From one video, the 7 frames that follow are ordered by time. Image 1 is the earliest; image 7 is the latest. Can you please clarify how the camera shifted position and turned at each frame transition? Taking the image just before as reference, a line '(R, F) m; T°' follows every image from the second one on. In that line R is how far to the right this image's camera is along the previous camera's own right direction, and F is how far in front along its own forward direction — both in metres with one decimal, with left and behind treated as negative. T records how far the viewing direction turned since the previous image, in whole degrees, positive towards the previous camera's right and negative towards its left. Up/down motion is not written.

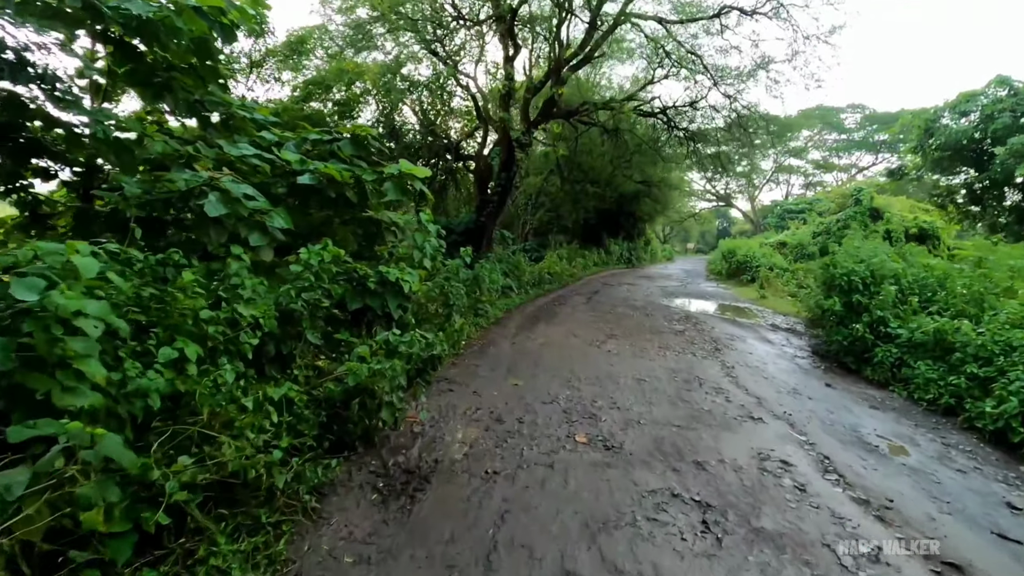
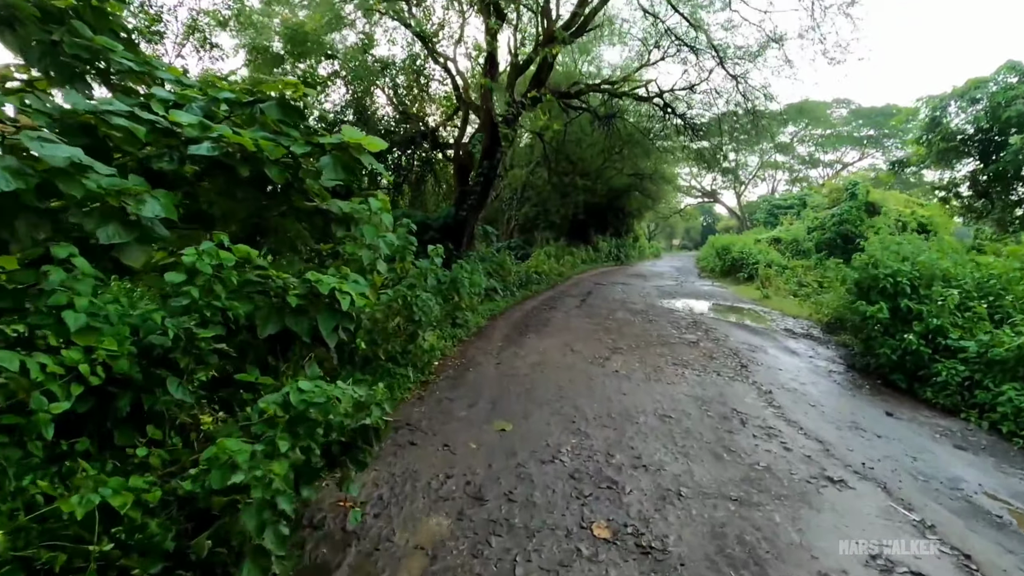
(0.0, +1.2) m; +2°
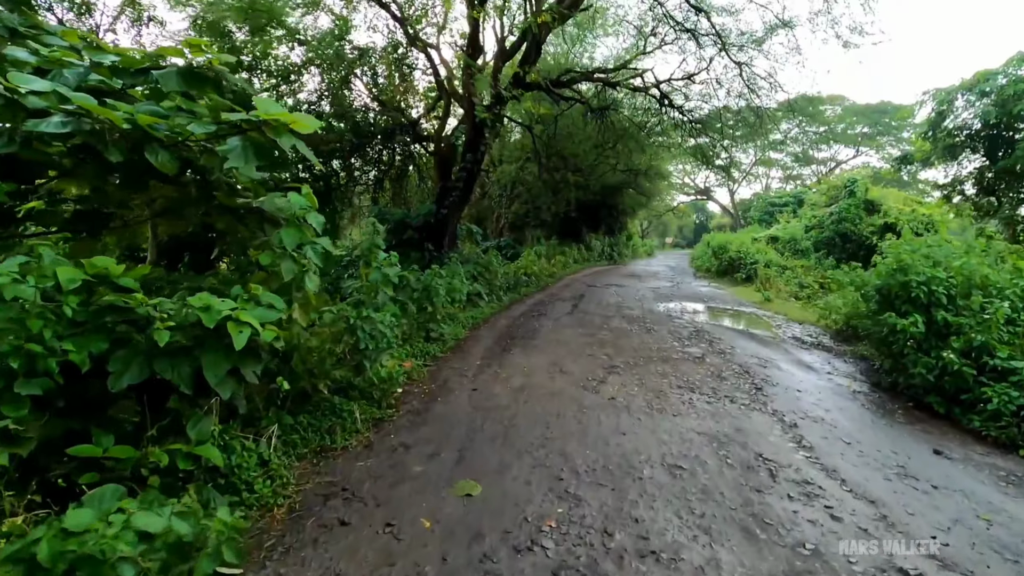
(+0.1, +0.8) m; +1°
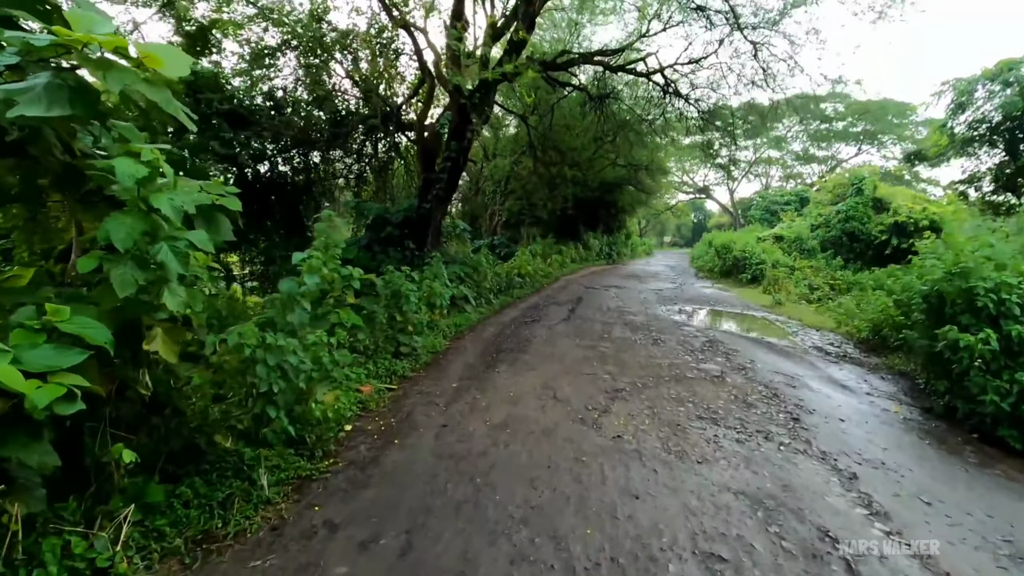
(+0.1, +0.9) m; 0°
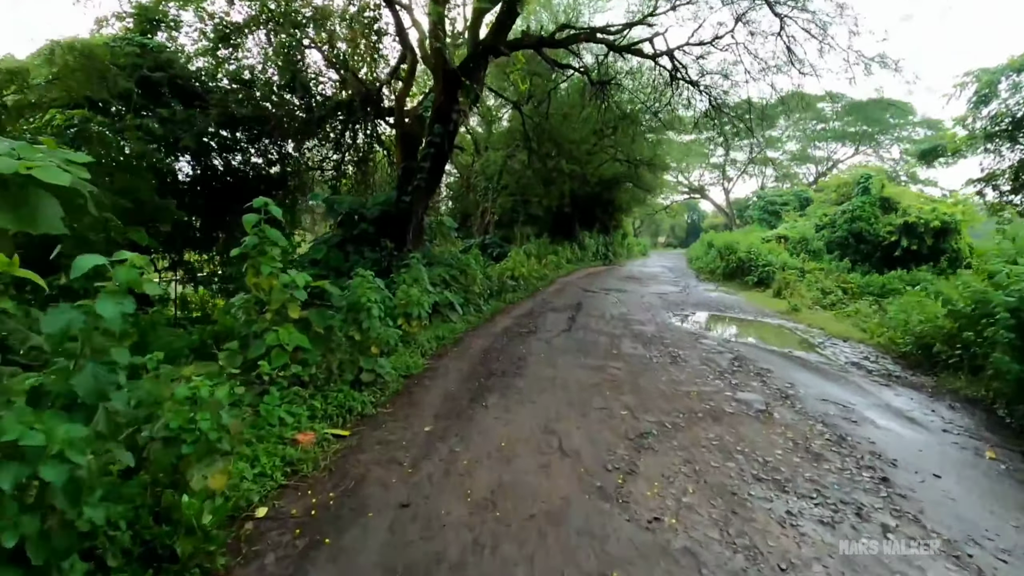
(0.0, +1.1) m; +1°
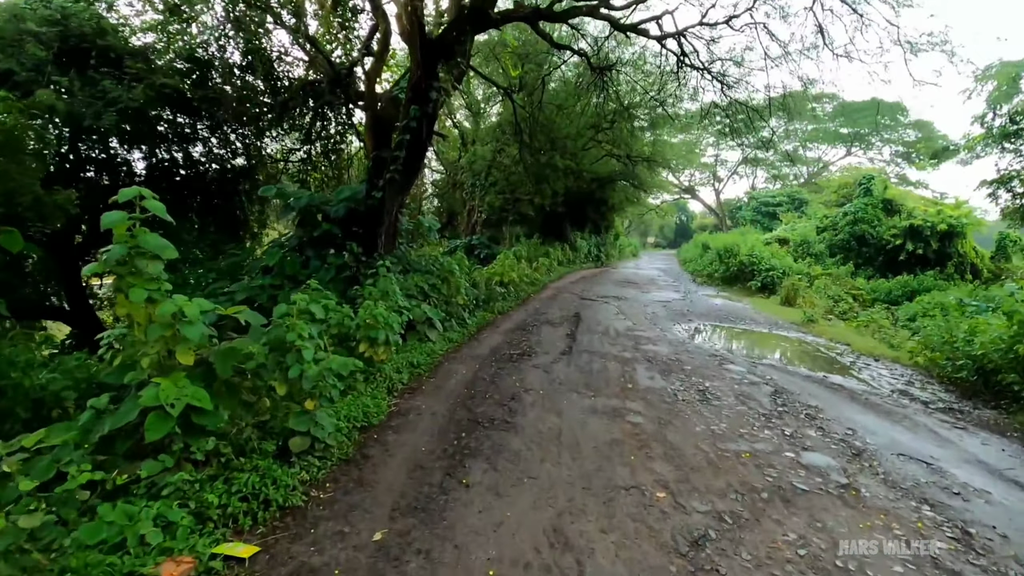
(0.0, +1.1) m; +1°
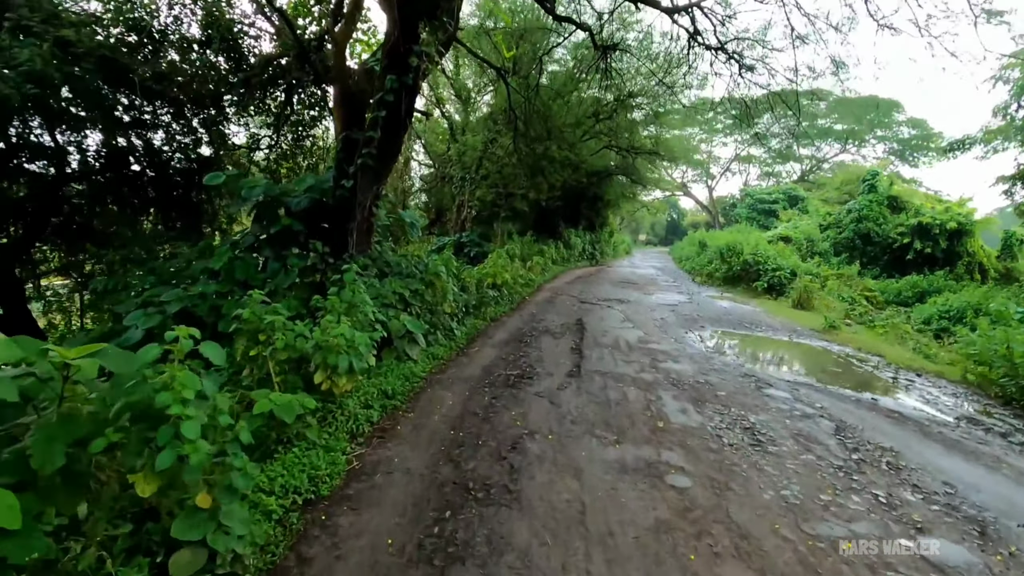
(-0.1, +1.0) m; +1°
